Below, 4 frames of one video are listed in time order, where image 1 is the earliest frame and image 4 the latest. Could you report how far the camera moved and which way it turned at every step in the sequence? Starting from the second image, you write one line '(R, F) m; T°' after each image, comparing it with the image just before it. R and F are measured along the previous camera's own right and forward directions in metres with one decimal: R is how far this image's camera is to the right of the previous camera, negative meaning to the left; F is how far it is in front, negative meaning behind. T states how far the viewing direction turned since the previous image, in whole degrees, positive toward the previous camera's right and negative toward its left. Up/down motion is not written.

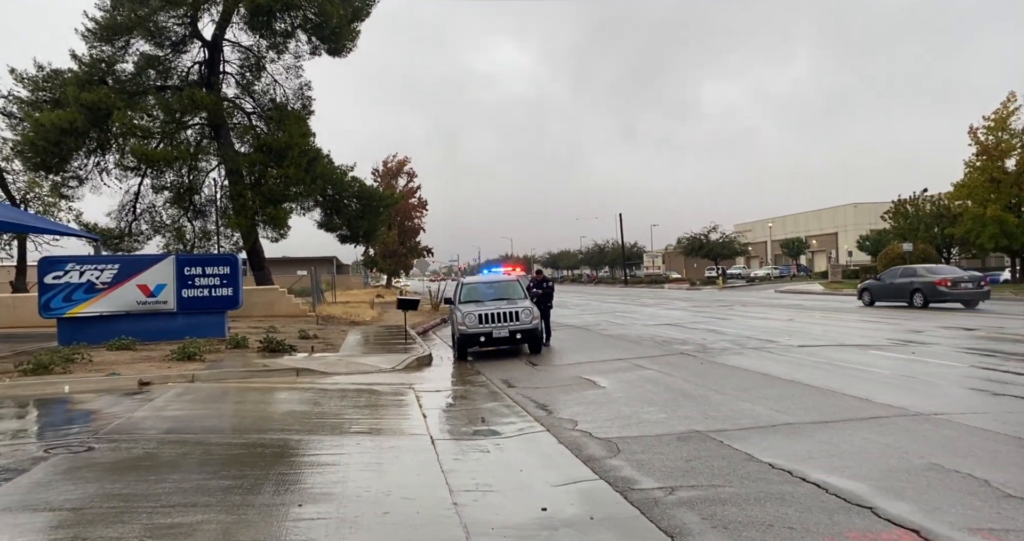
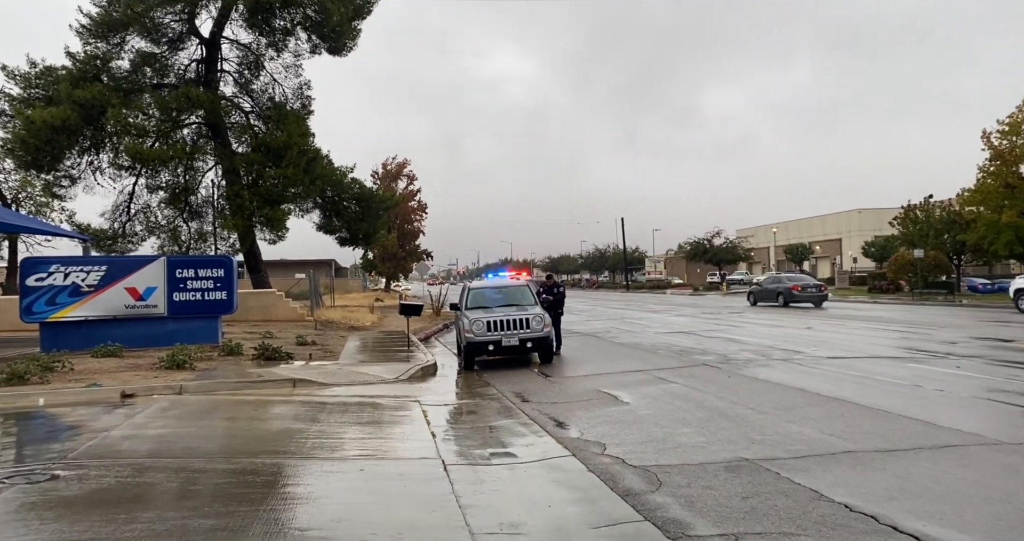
(-0.2, +0.9) m; 0°
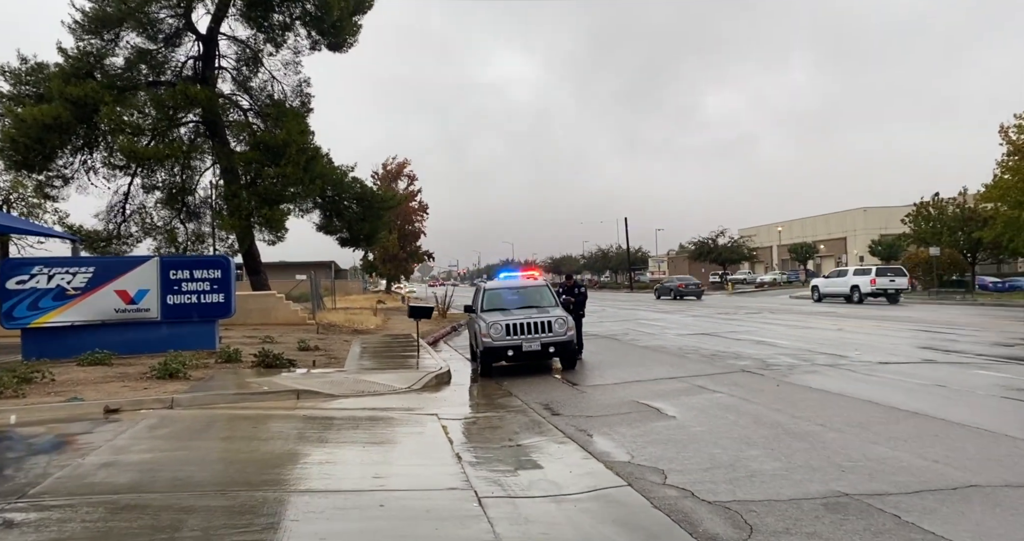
(-0.4, +1.1) m; 0°
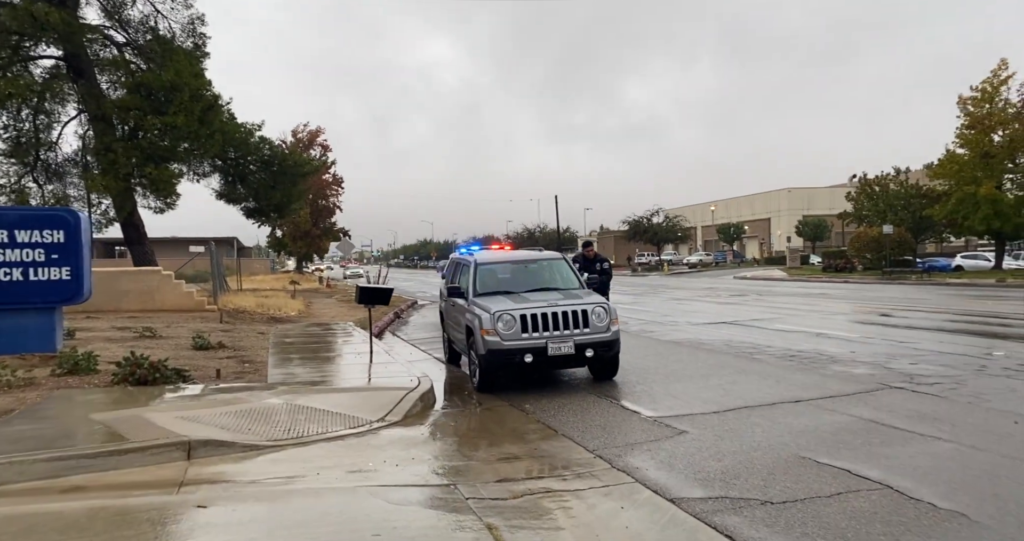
(-1.3, +4.7) m; +7°
